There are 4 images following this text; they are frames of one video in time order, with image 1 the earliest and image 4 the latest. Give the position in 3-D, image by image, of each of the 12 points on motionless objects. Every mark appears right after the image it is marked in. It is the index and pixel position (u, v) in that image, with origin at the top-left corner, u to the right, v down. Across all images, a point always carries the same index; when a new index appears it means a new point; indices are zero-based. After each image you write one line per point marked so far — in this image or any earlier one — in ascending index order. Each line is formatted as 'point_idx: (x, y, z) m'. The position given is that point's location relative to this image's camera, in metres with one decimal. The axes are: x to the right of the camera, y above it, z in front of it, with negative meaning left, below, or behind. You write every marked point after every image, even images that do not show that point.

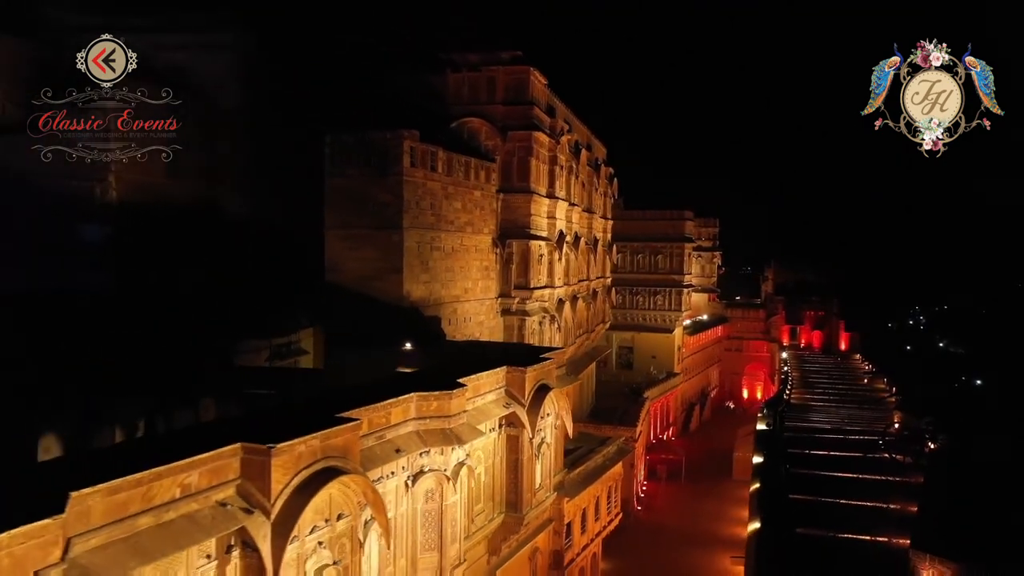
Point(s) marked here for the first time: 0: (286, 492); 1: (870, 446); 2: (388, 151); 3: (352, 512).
0: (-2.5, -2.2, +8.0) m
1: (+7.7, -3.4, +15.5) m
2: (-2.8, +3.2, +16.8) m
3: (-2.0, -2.8, +9.3) m
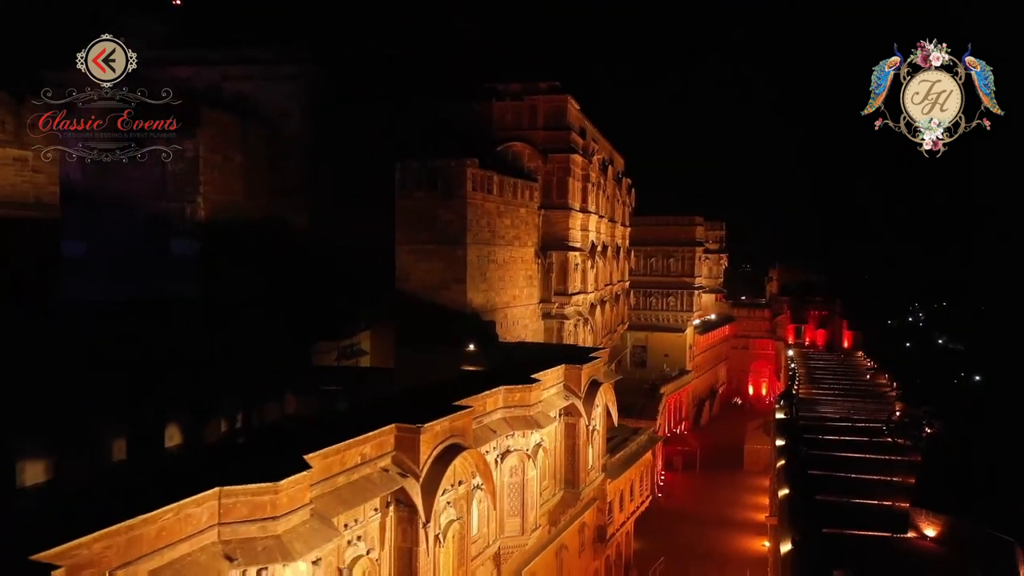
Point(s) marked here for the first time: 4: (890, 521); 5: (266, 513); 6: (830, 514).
0: (-1.2, -2.5, +10.4) m
1: (+9.0, -3.5, +17.9) m
2: (-1.5, +3.0, +19.2) m
3: (-0.7, -3.1, +11.6) m
4: (+6.4, -3.9, +12.4) m
5: (-2.6, -2.3, +7.6) m
6: (+5.6, -4.0, +12.8) m
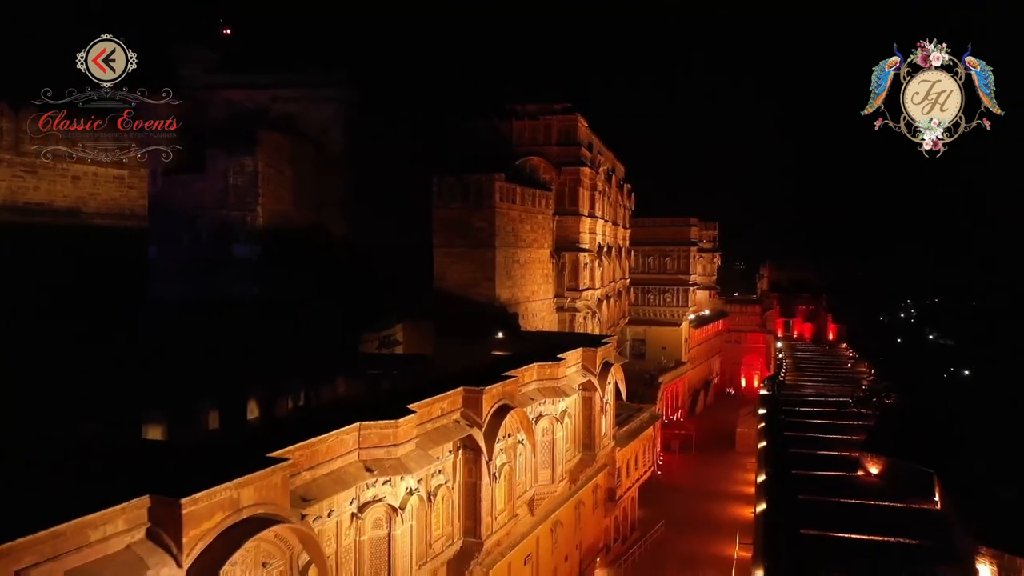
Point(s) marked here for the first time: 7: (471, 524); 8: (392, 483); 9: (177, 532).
0: (-0.4, -2.4, +13.6) m
1: (+9.7, -3.4, +21.1) m
2: (-0.9, +3.1, +22.3) m
3: (0.0, -3.0, +14.8) m
4: (+7.2, -3.8, +15.6) m
5: (-1.8, -2.3, +10.7) m
6: (+6.4, -3.8, +16.0) m
7: (-0.8, -4.4, +13.4) m
8: (-1.8, -2.9, +11.0) m
9: (-3.4, -2.5, +7.3) m
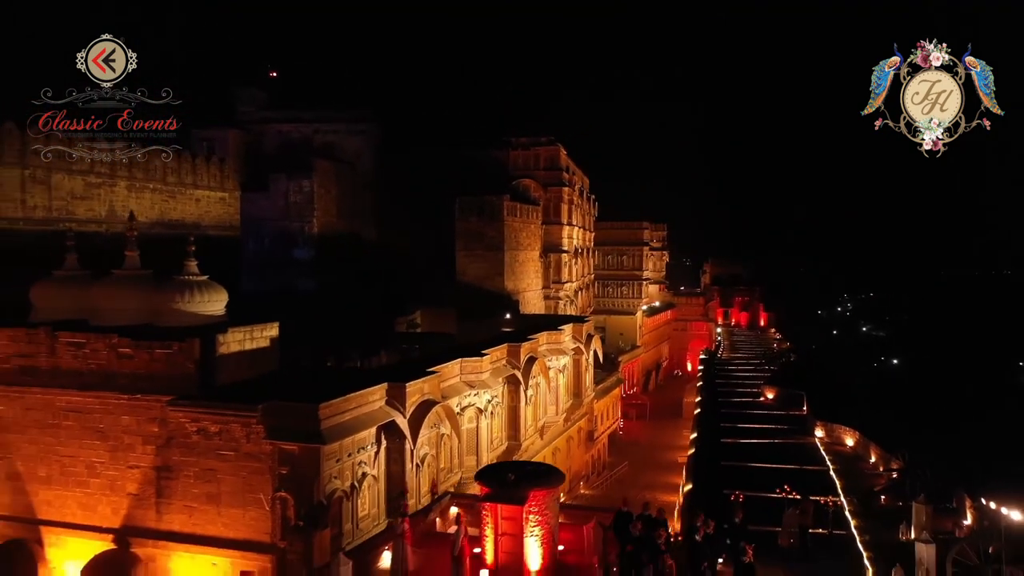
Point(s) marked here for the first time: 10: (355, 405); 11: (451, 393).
0: (+0.3, -2.1, +20.8) m
1: (+9.9, -3.0, +29.1) m
2: (-0.8, +3.4, +29.5) m
3: (+0.7, -2.7, +22.1) m
4: (+7.8, -3.4, +23.4) m
5: (-0.8, -2.0, +17.9) m
6: (+6.9, -3.5, +23.7) m
7: (0.0, -4.1, +20.7) m
8: (-0.9, -2.7, +18.1) m
9: (-2.2, -2.2, +14.4) m
10: (-2.9, -2.2, +13.4) m
11: (-1.4, -2.4, +16.8) m
